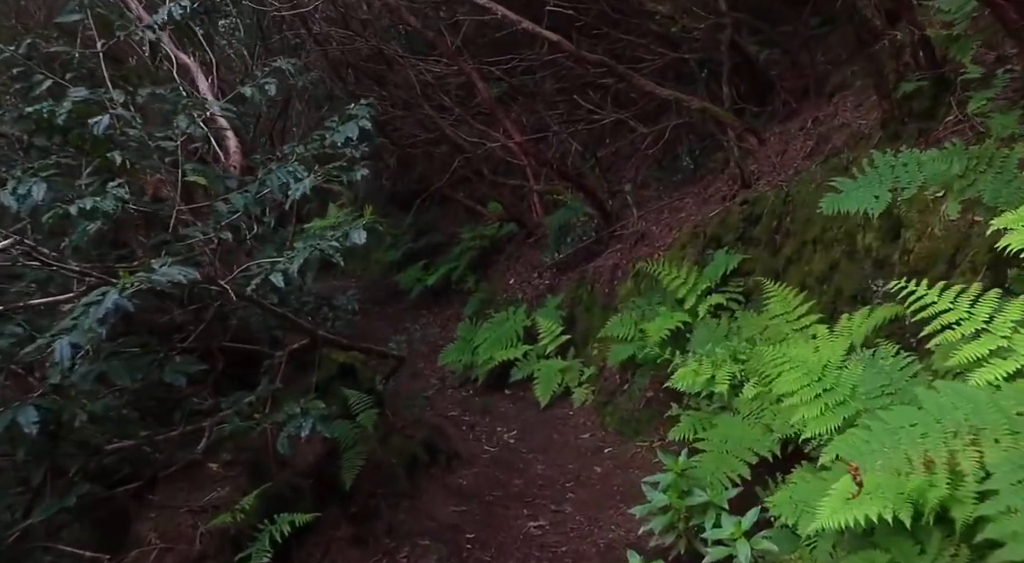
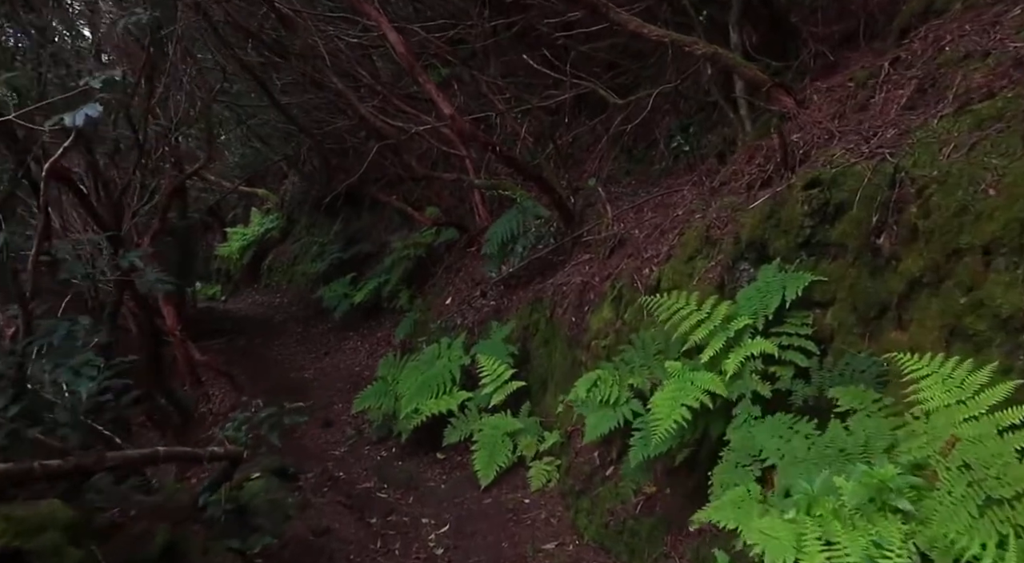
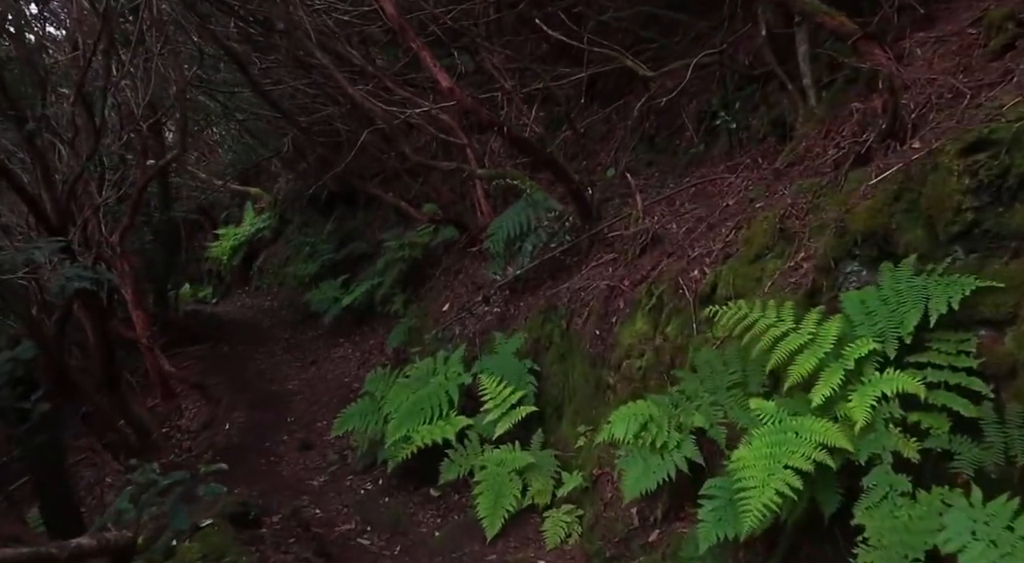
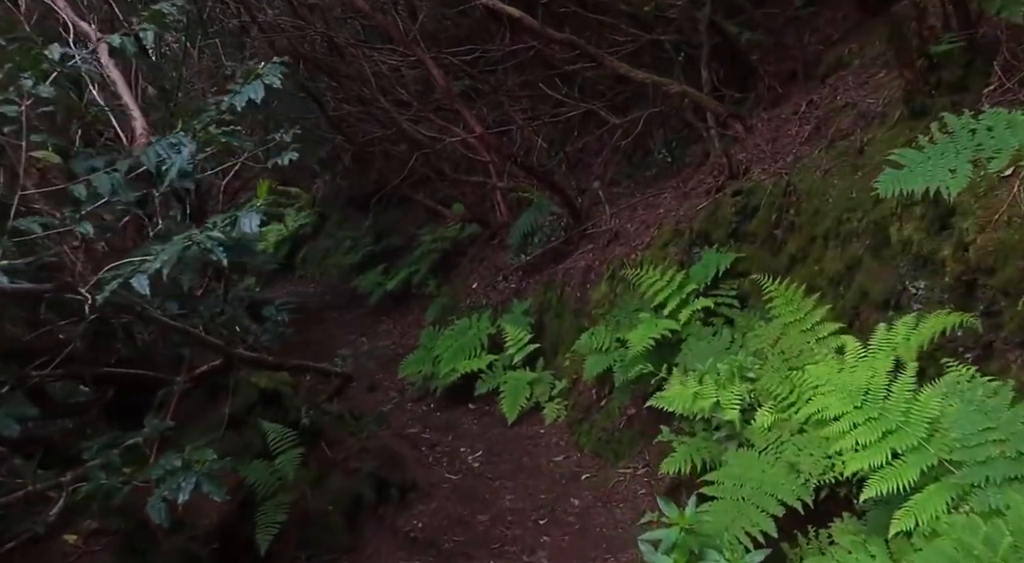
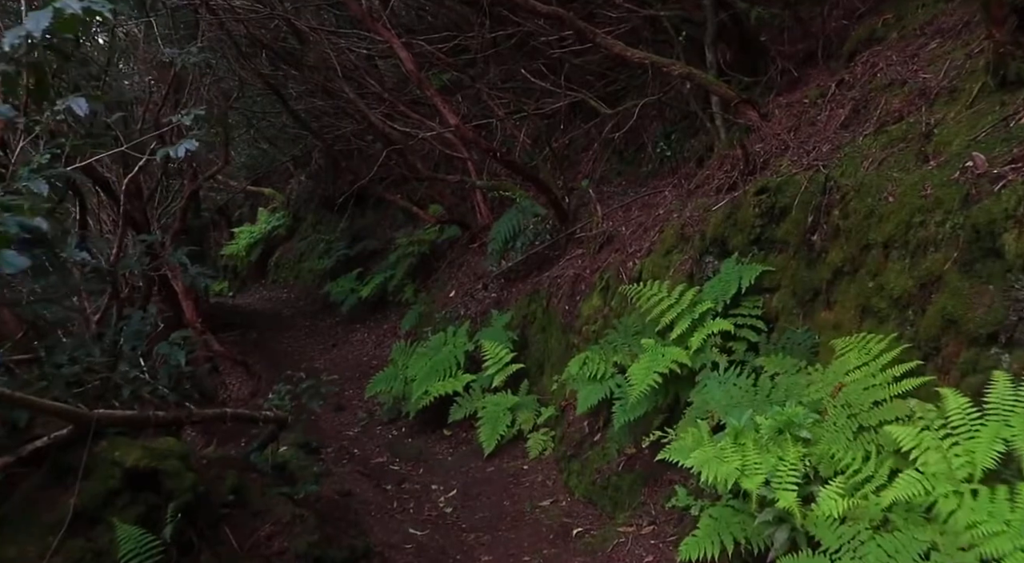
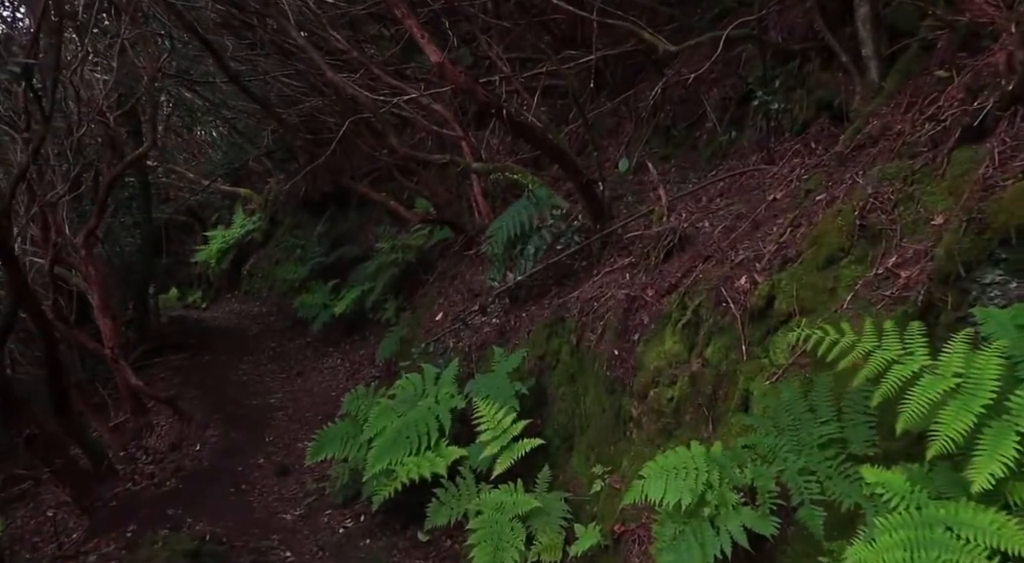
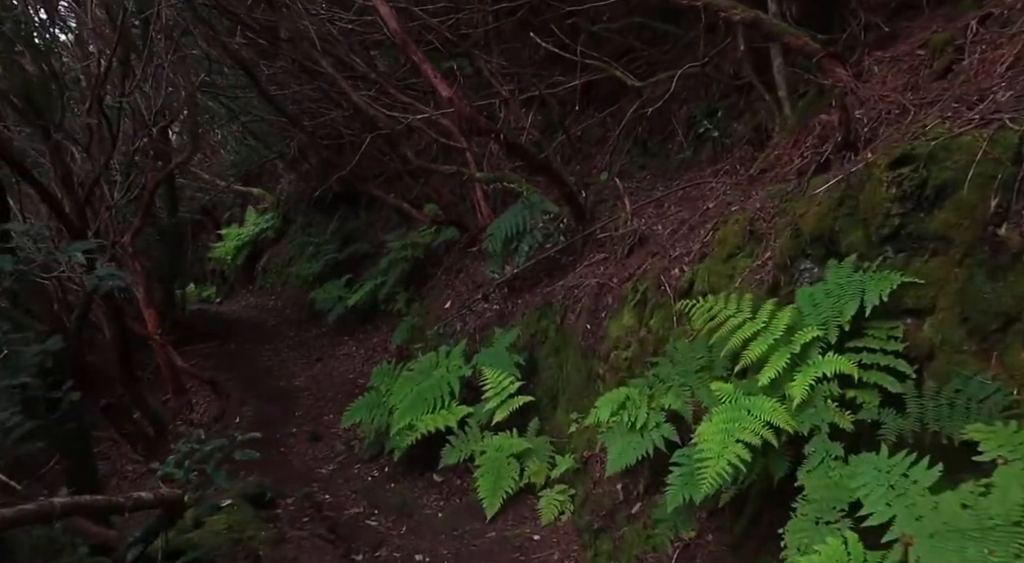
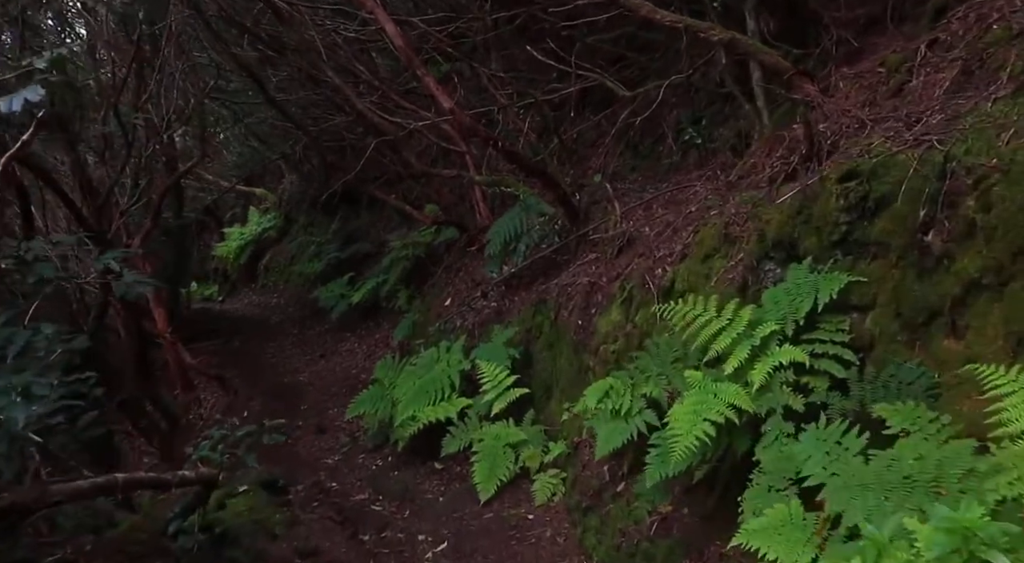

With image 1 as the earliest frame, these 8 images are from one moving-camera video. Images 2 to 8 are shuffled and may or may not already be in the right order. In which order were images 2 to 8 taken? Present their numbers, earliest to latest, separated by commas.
4, 5, 2, 8, 7, 3, 6
